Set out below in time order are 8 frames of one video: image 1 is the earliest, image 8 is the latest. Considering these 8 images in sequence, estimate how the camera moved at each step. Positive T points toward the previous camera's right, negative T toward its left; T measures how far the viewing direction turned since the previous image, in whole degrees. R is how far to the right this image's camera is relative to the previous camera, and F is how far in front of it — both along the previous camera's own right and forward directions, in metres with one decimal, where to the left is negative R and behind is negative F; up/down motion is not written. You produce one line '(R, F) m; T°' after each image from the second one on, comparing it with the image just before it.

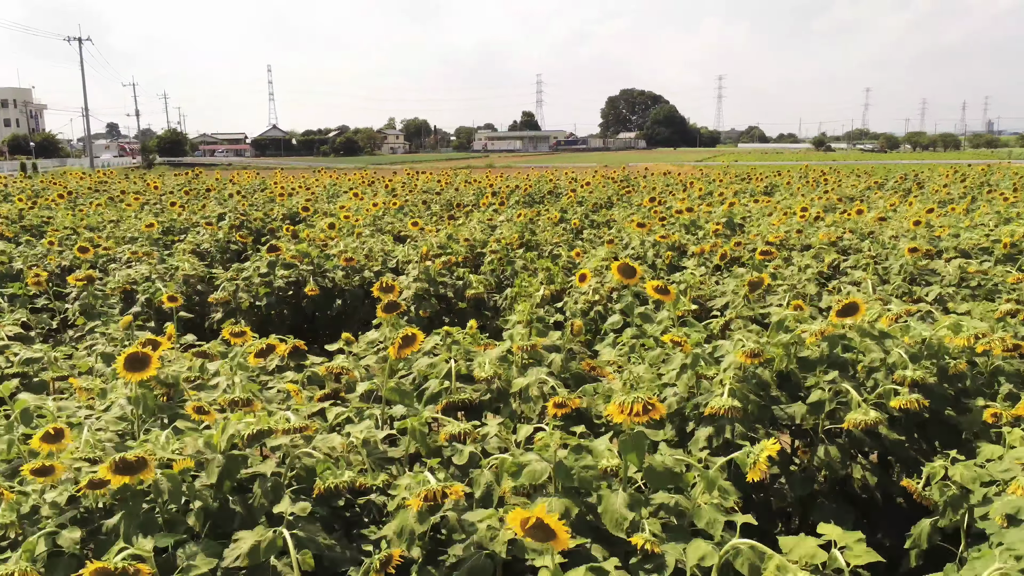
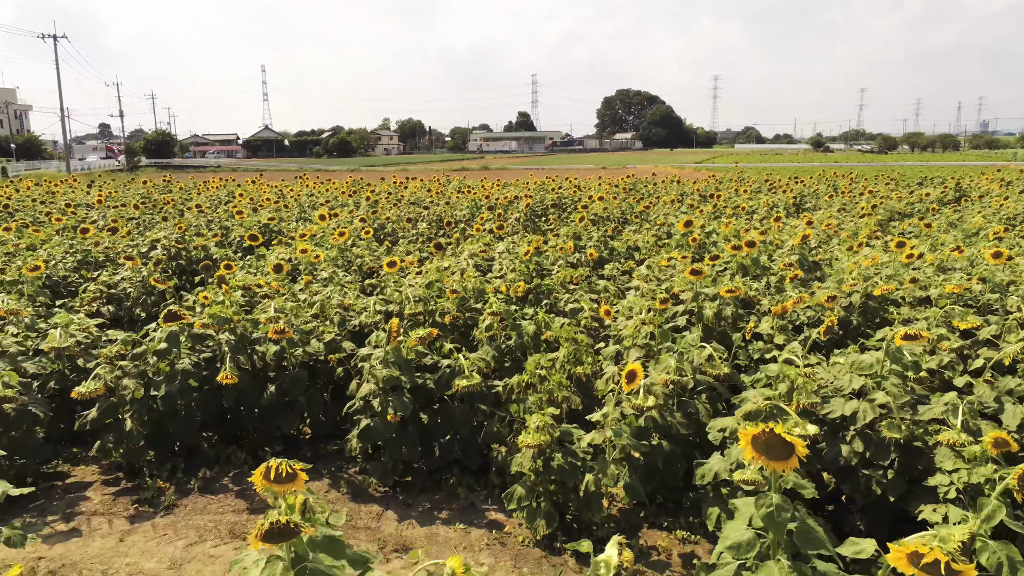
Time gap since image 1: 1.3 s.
(-0.1, +1.8) m; 0°
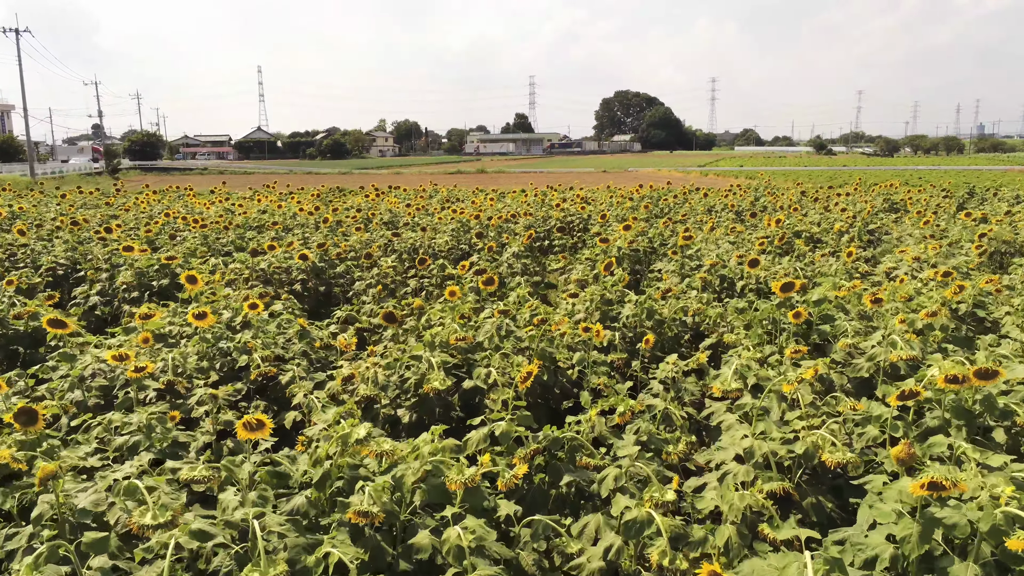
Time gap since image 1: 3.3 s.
(0.0, +2.7) m; 0°
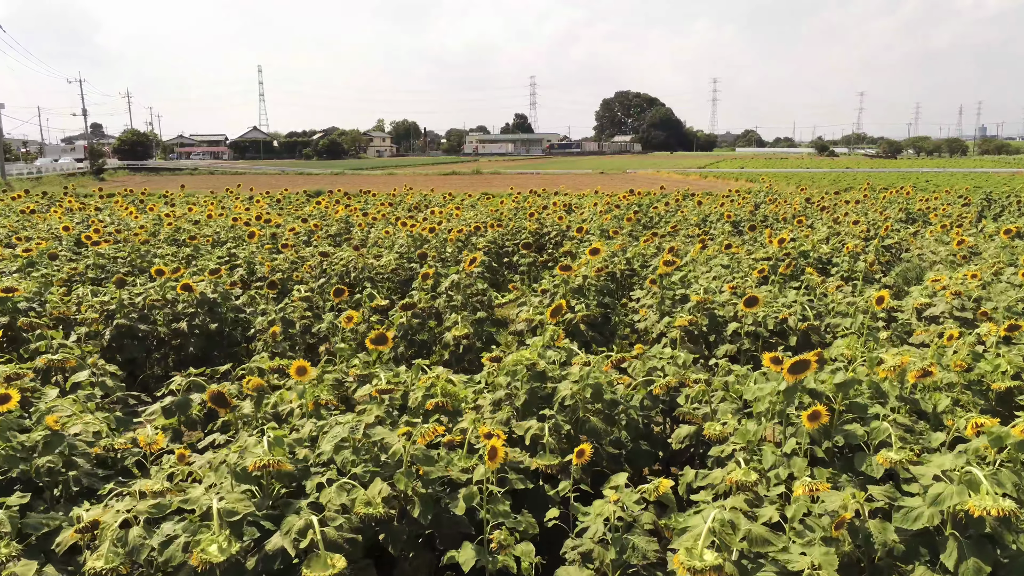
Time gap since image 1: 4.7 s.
(+0.5, +1.5) m; 0°
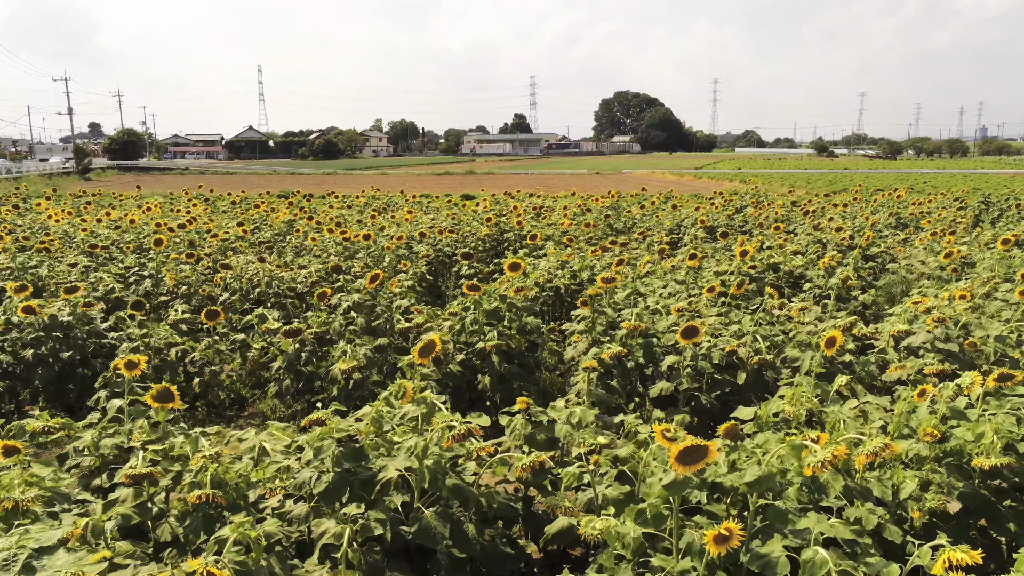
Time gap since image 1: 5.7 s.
(+0.7, +1.0) m; 0°
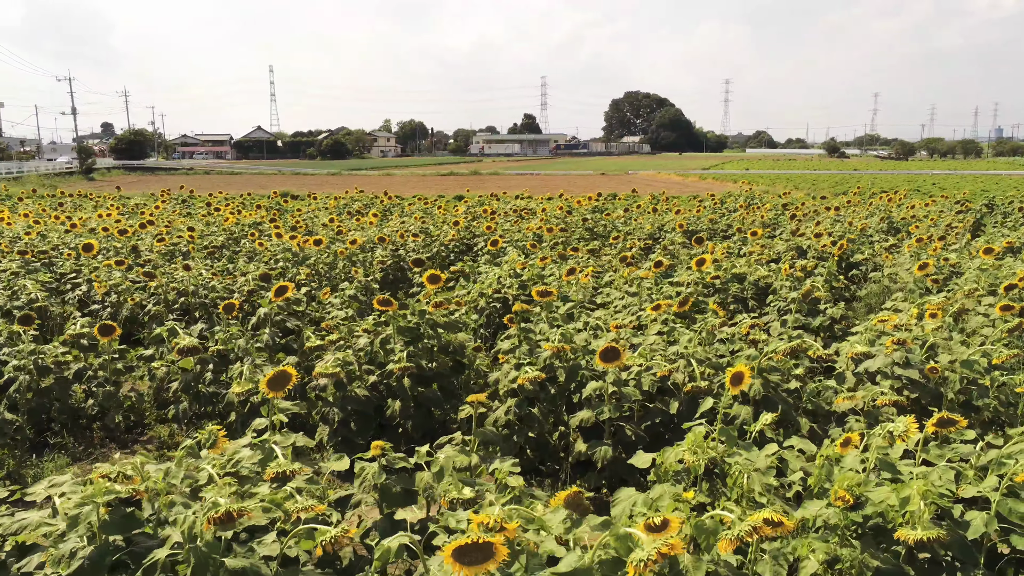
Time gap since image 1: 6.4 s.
(+0.6, +0.5) m; -1°
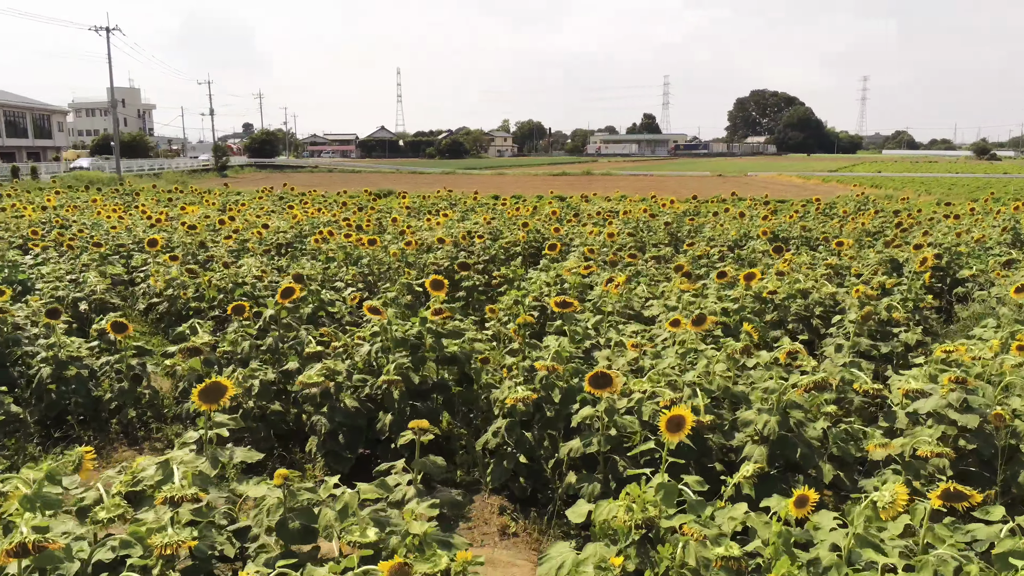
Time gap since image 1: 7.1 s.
(+0.6, +0.4) m; -9°
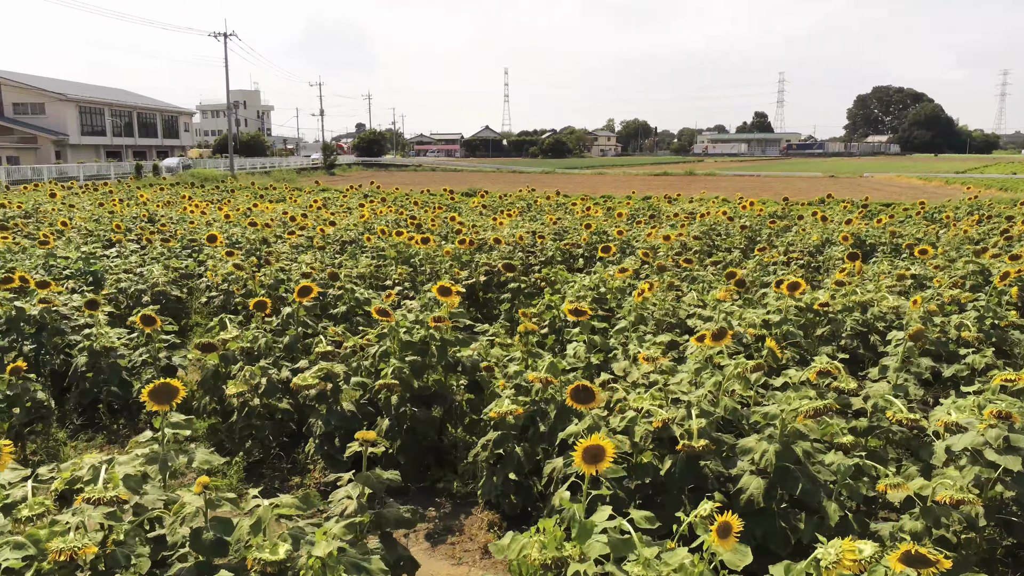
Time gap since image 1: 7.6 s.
(+0.5, +0.2) m; -8°
